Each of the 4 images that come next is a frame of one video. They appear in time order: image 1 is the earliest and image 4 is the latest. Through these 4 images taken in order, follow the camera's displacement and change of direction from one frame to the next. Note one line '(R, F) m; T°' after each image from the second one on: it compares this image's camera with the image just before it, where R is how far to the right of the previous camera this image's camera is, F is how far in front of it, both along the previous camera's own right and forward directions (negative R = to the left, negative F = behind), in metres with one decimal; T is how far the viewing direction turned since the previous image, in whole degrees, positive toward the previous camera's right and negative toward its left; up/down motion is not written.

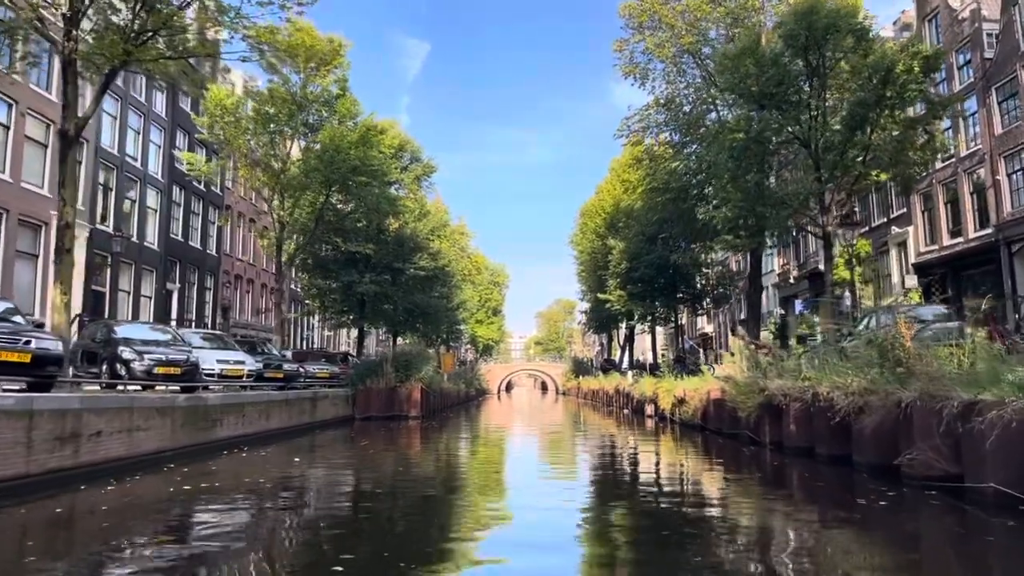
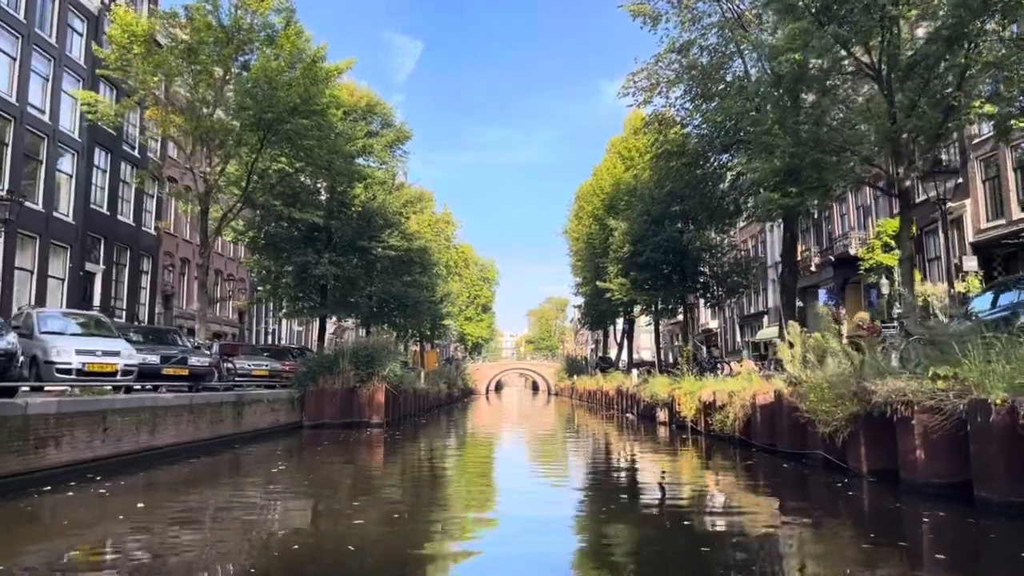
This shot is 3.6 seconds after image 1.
(+0.2, +4.0) m; +1°
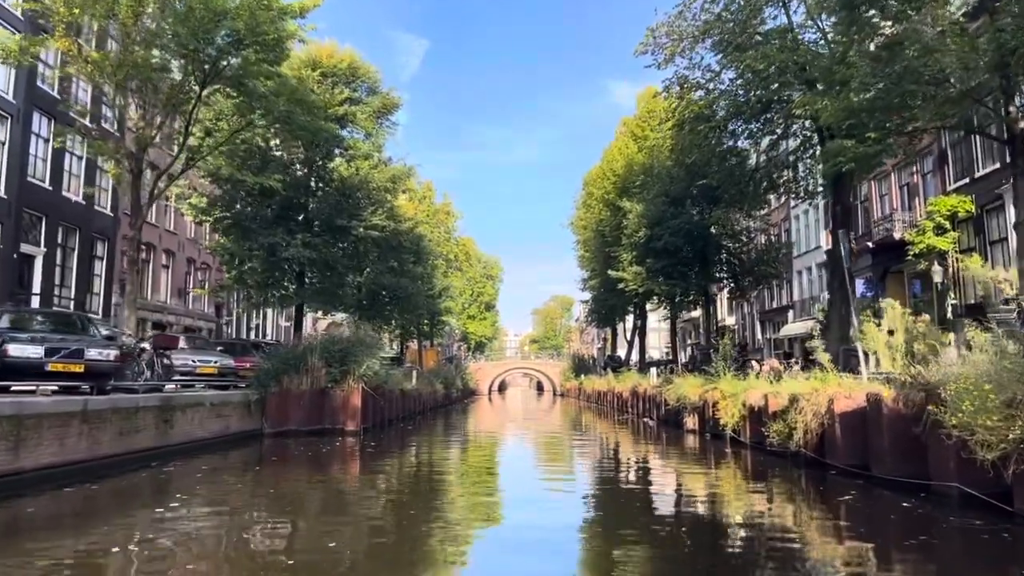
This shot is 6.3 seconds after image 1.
(+0.1, +3.0) m; 0°
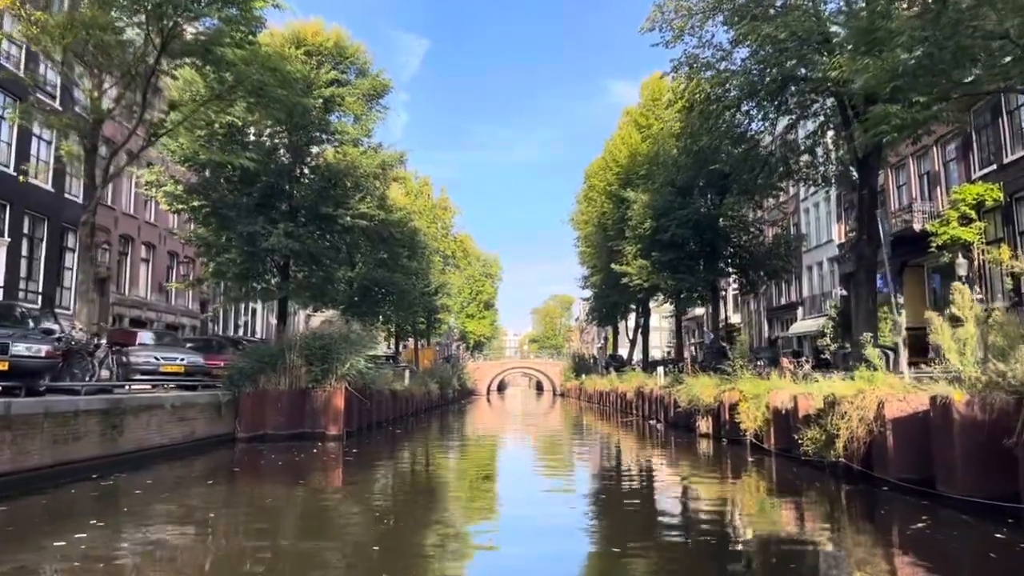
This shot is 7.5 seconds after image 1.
(0.0, +1.3) m; 0°
